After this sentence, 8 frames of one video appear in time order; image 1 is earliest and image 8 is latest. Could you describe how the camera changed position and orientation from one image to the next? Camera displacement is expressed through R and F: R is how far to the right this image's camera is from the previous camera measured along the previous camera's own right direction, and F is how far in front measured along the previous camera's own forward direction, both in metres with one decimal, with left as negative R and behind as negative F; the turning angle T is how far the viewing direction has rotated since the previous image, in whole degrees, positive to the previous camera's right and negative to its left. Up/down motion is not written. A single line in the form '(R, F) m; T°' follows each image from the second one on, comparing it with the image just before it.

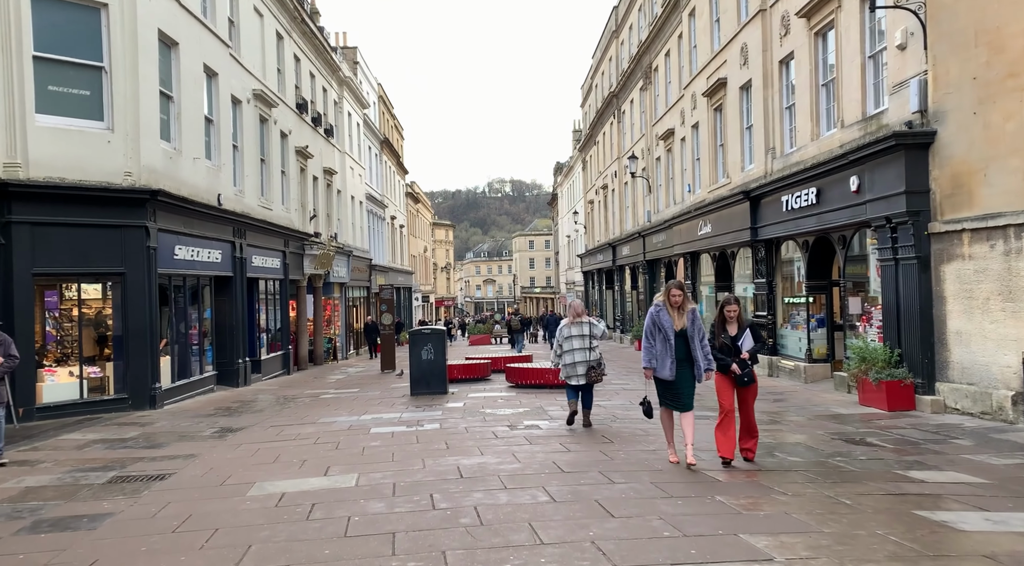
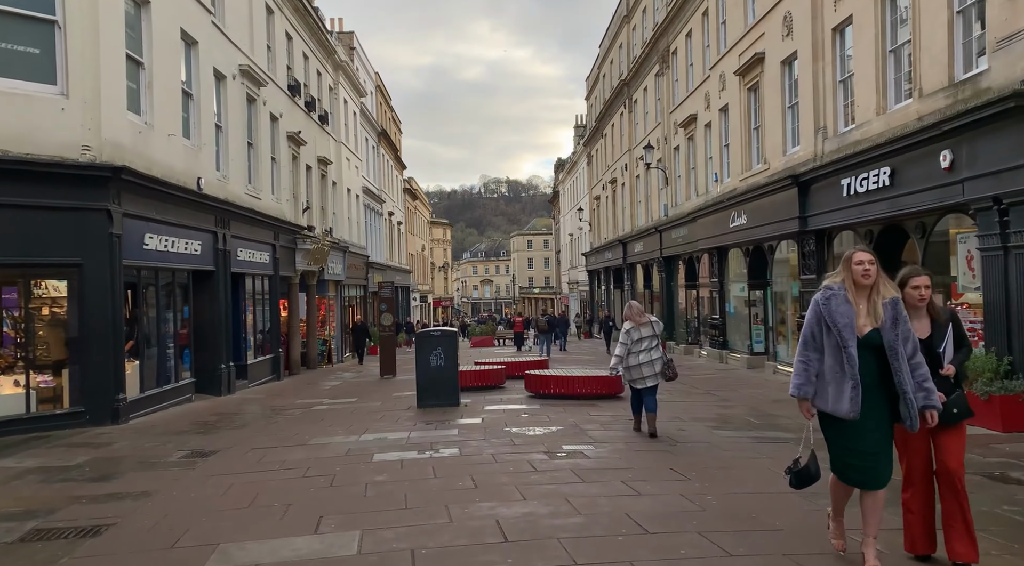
(-0.4, +1.9) m; 0°
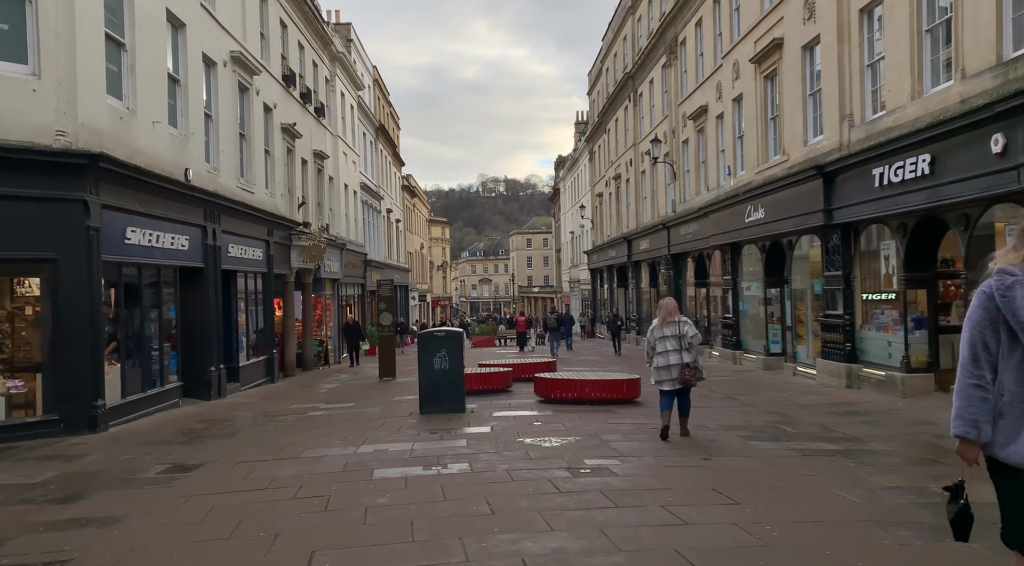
(-0.2, +0.9) m; 0°
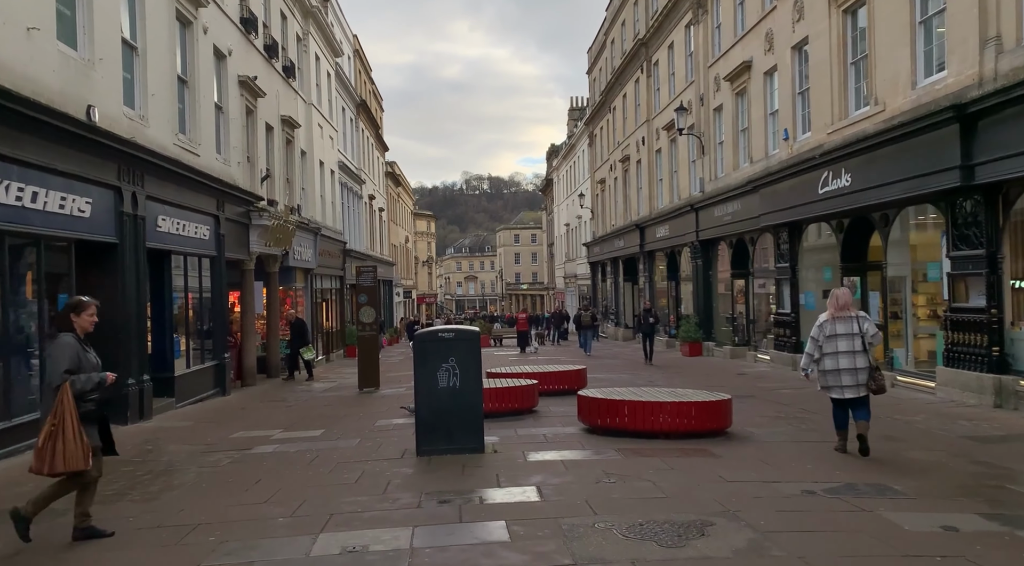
(-0.6, +3.8) m; +1°
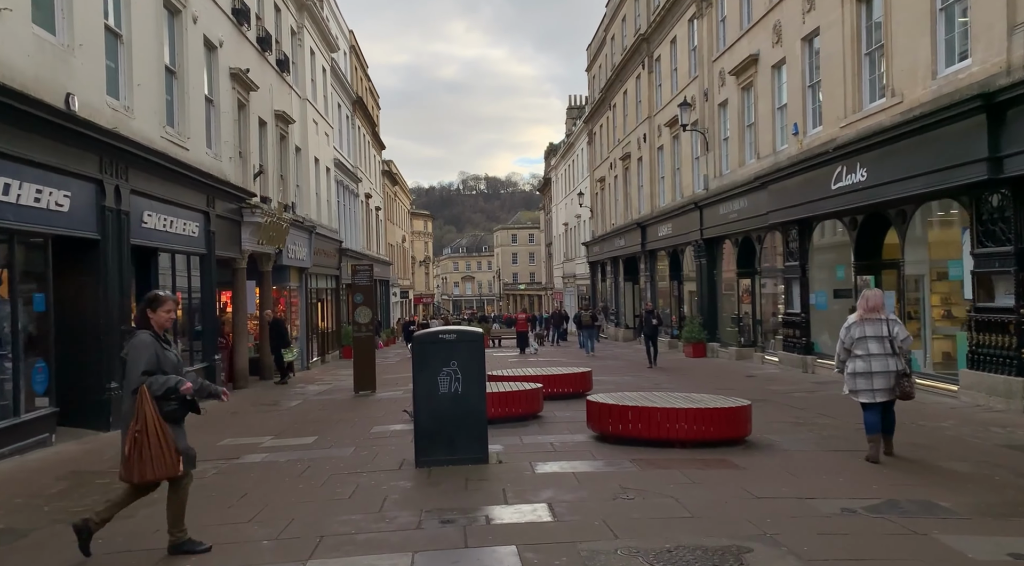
(-0.1, +0.5) m; 0°
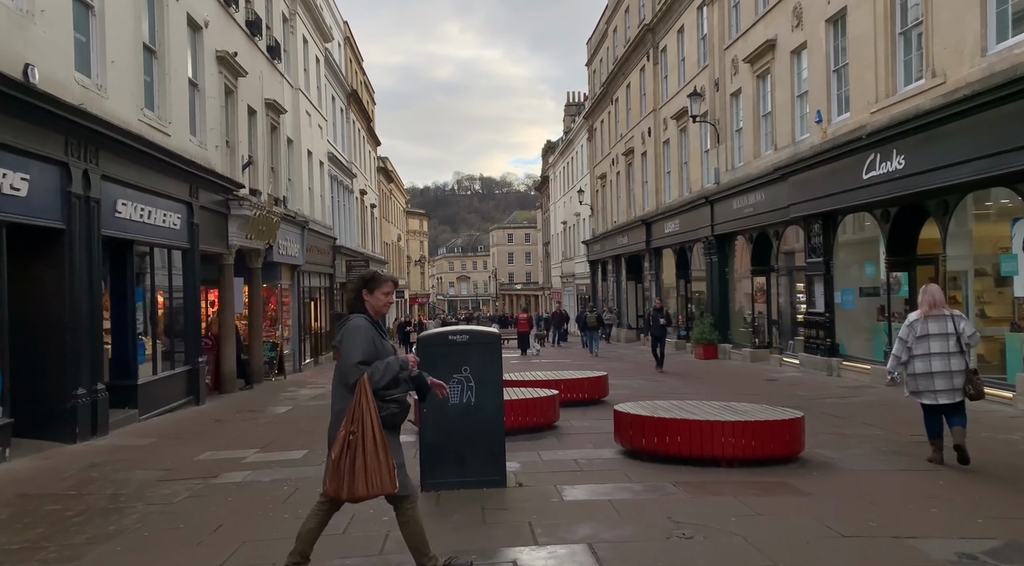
(-0.2, +1.0) m; 0°
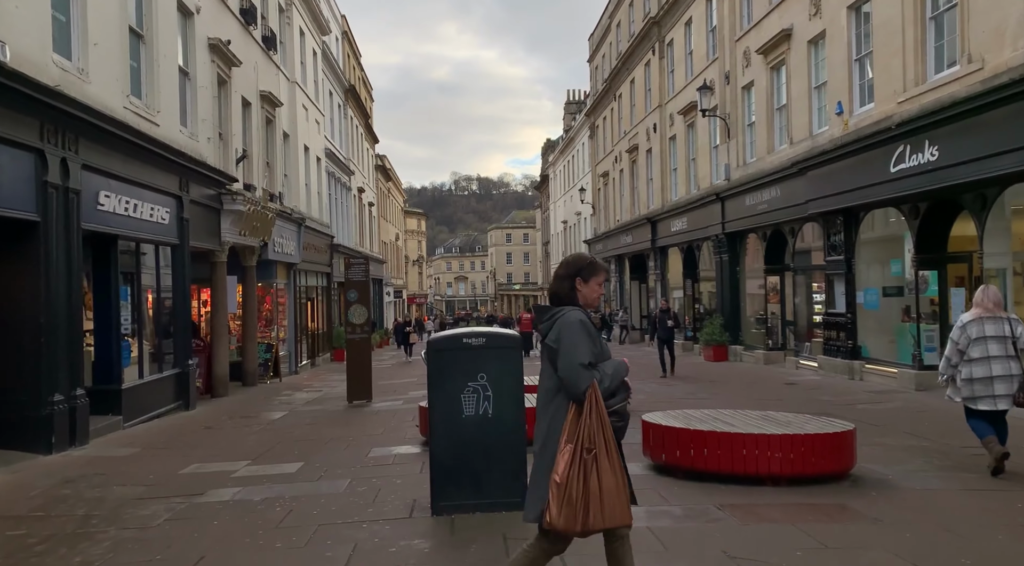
(-0.2, +0.7) m; 0°
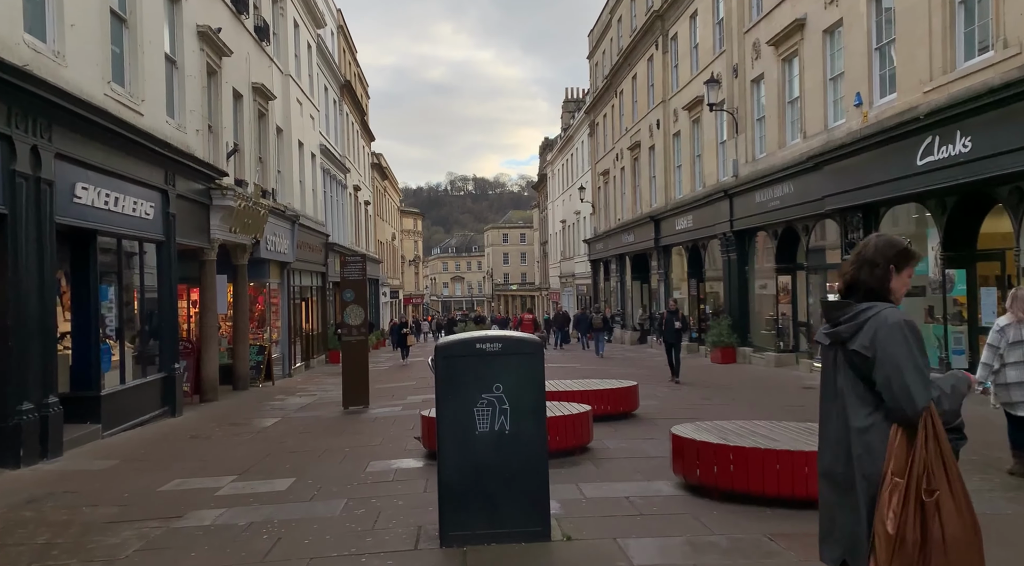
(-0.1, +0.7) m; 0°
